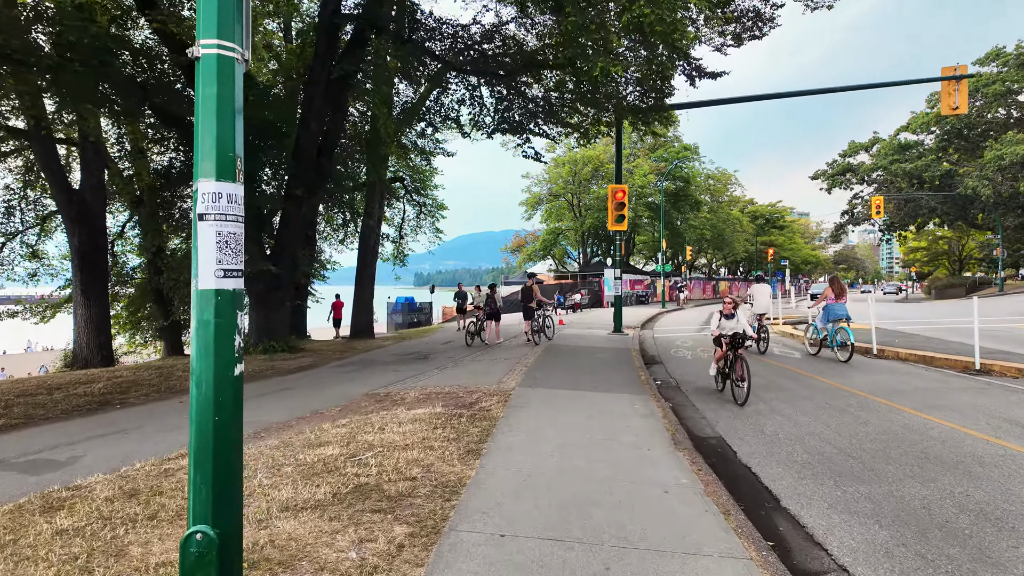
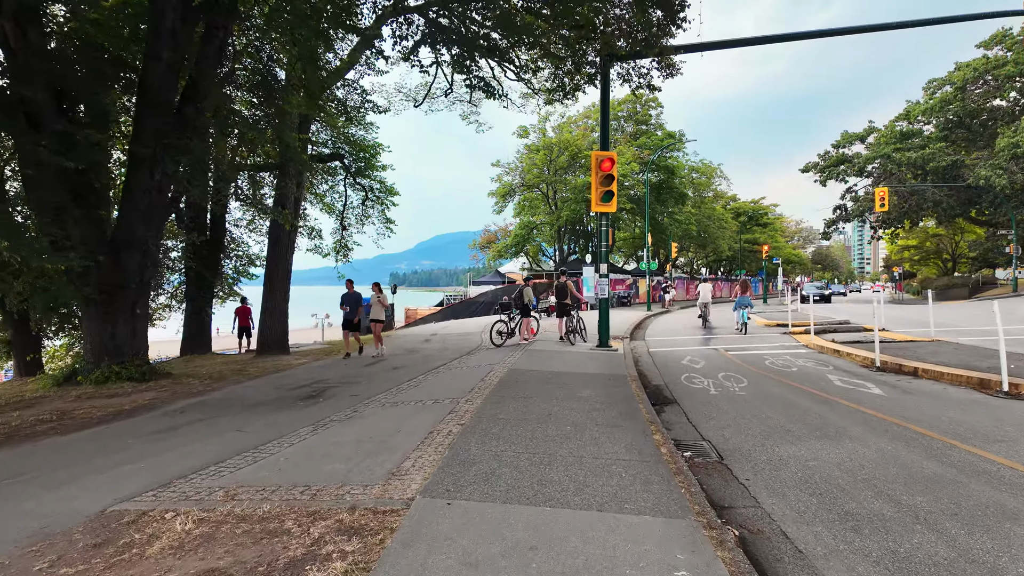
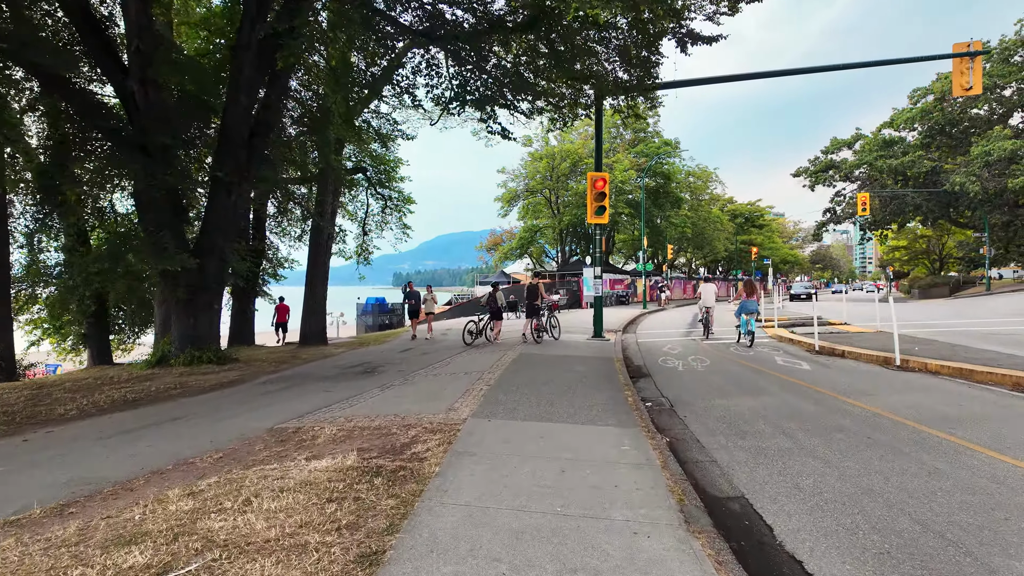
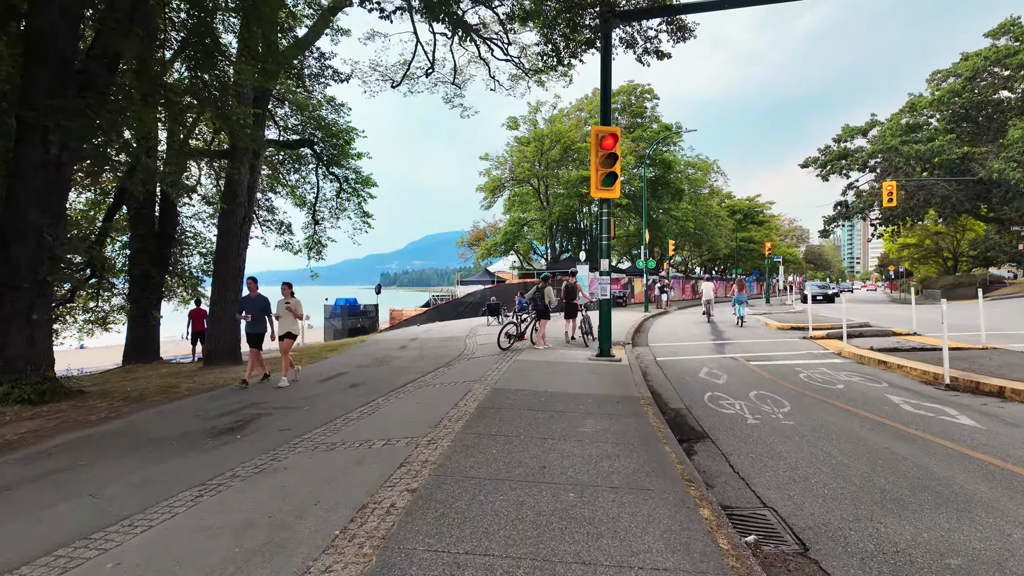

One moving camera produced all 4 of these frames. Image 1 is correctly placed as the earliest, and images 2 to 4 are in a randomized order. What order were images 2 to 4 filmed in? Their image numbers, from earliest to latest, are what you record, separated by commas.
3, 2, 4
